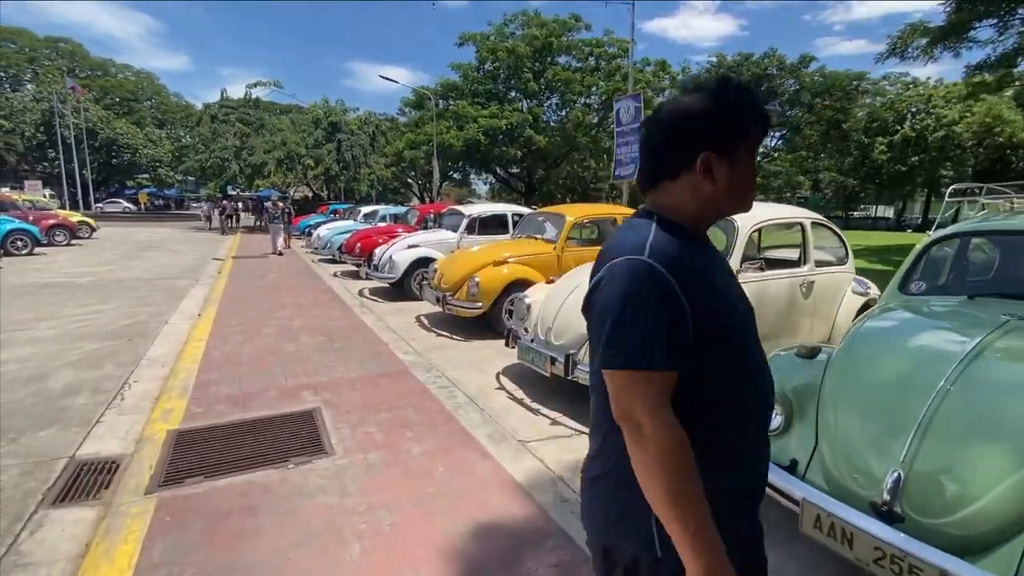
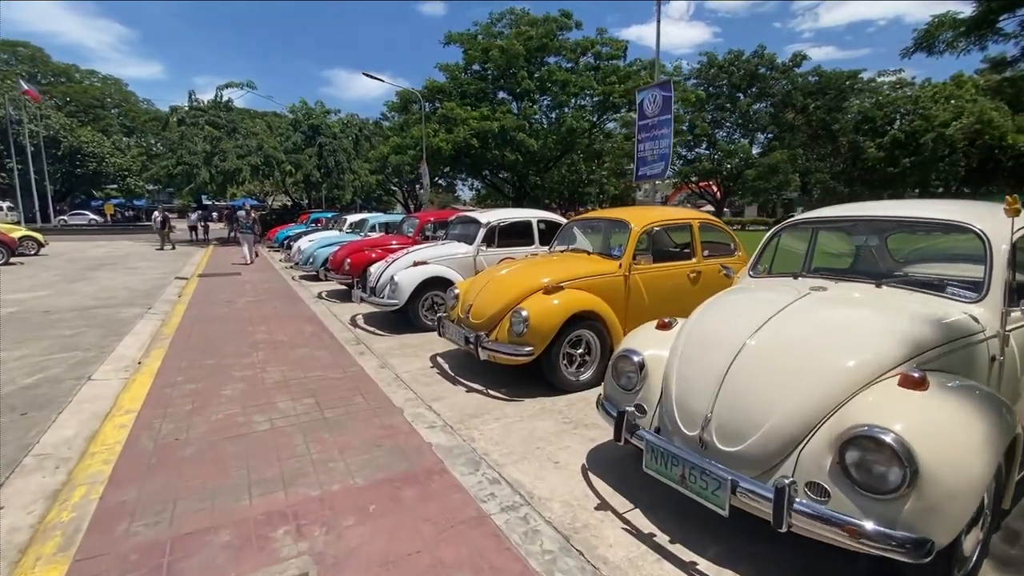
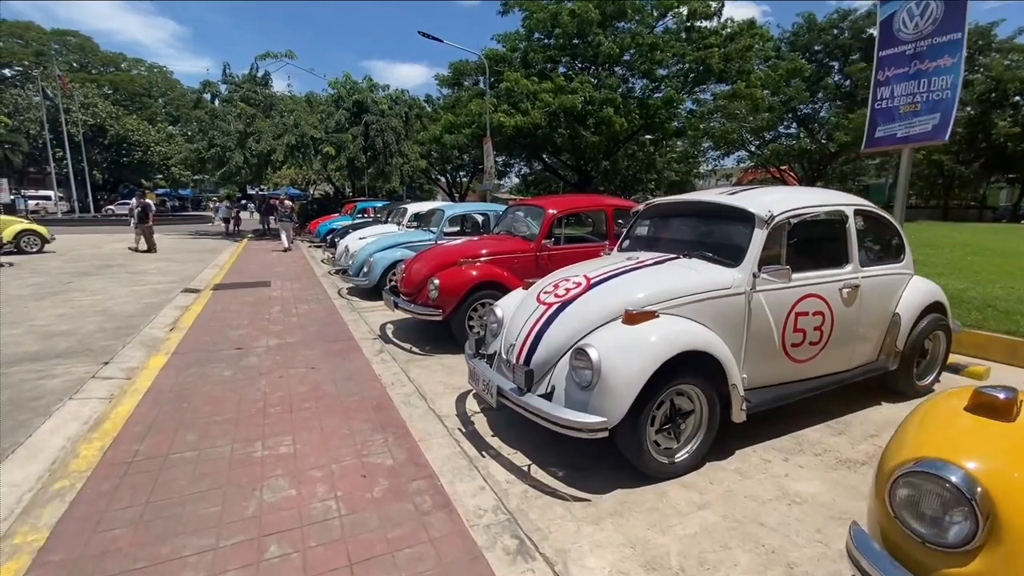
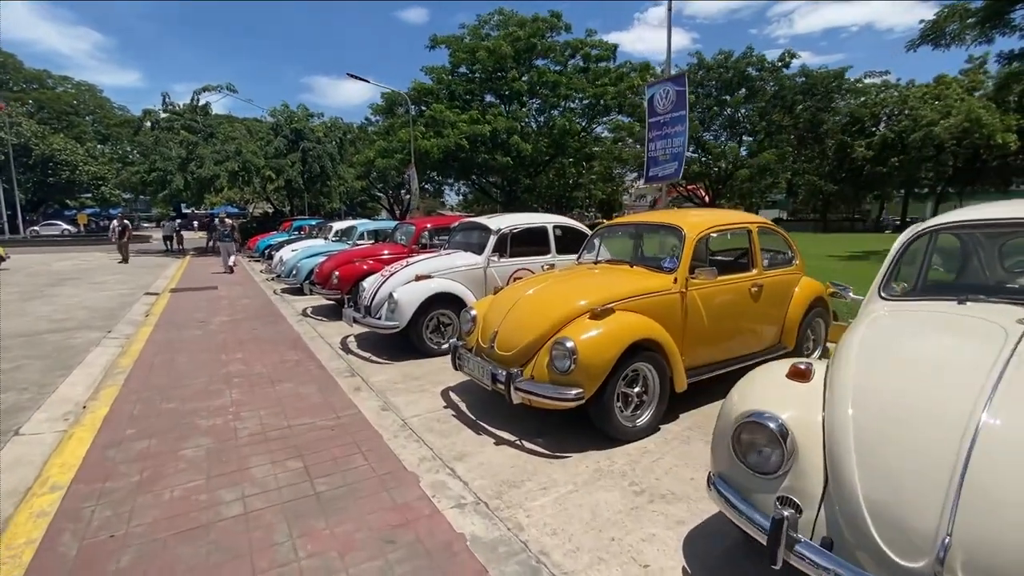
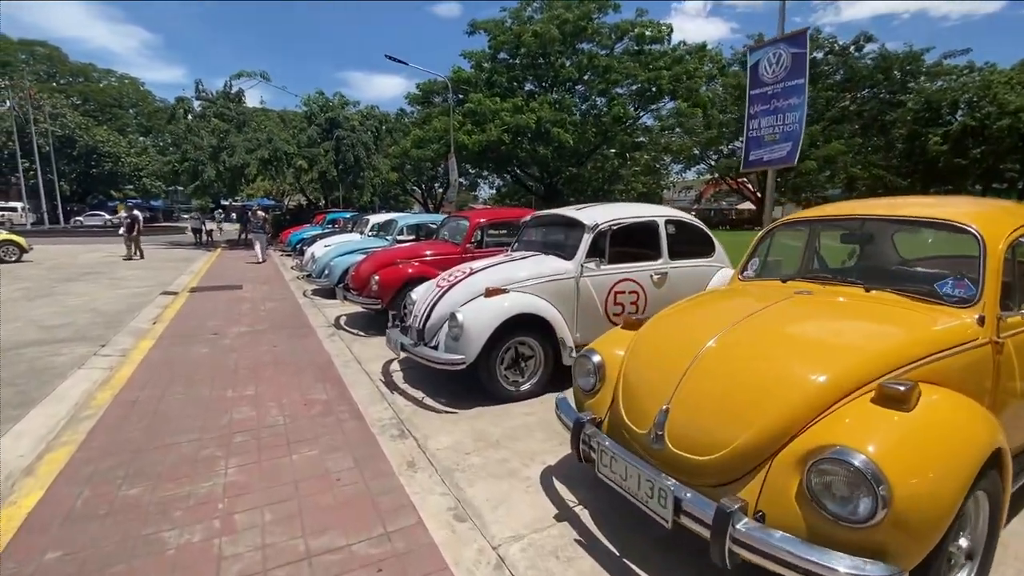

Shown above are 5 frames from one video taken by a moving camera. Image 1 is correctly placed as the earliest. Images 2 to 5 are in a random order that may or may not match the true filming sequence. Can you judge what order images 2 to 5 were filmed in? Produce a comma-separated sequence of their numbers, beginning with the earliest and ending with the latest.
2, 4, 5, 3
